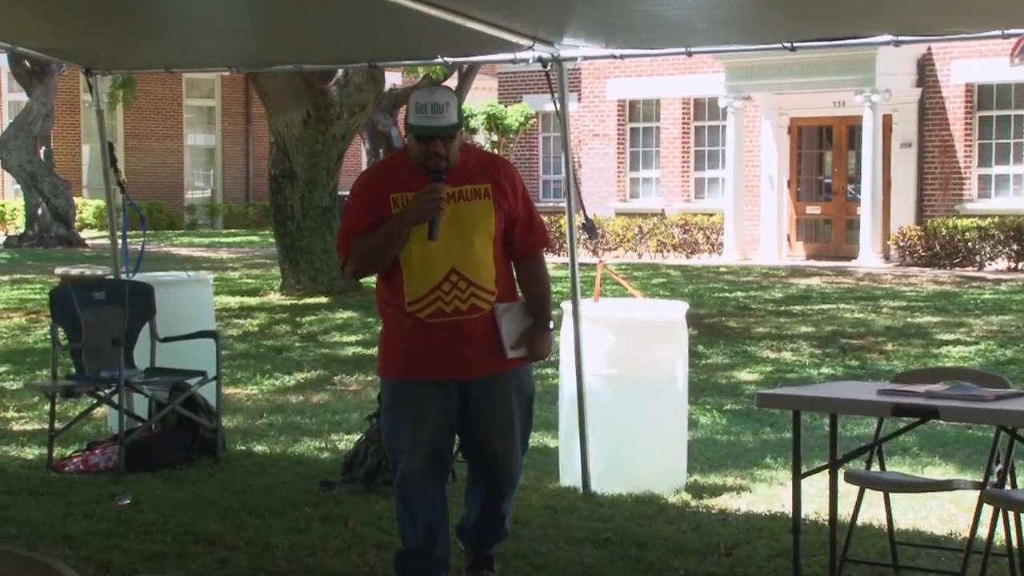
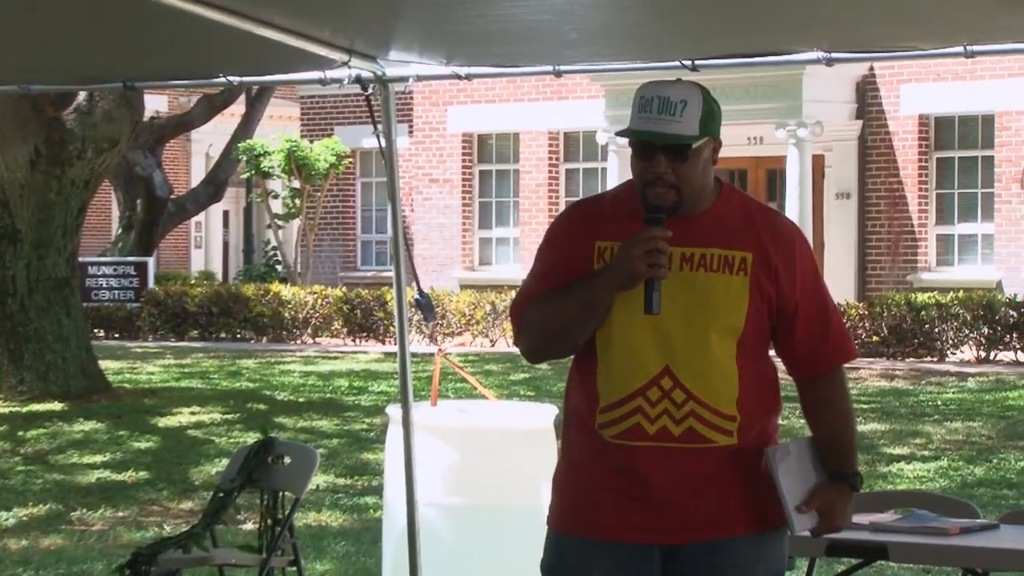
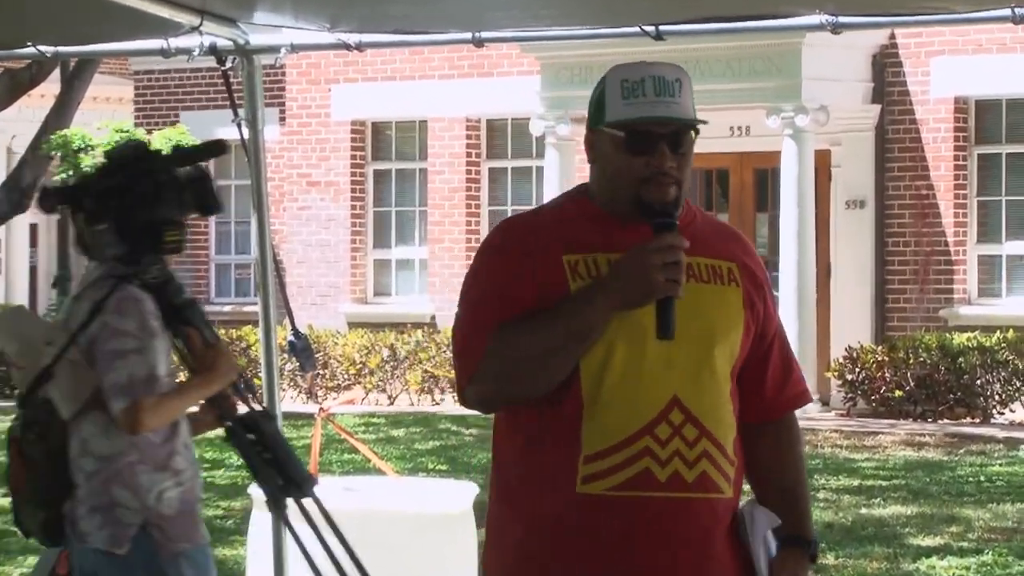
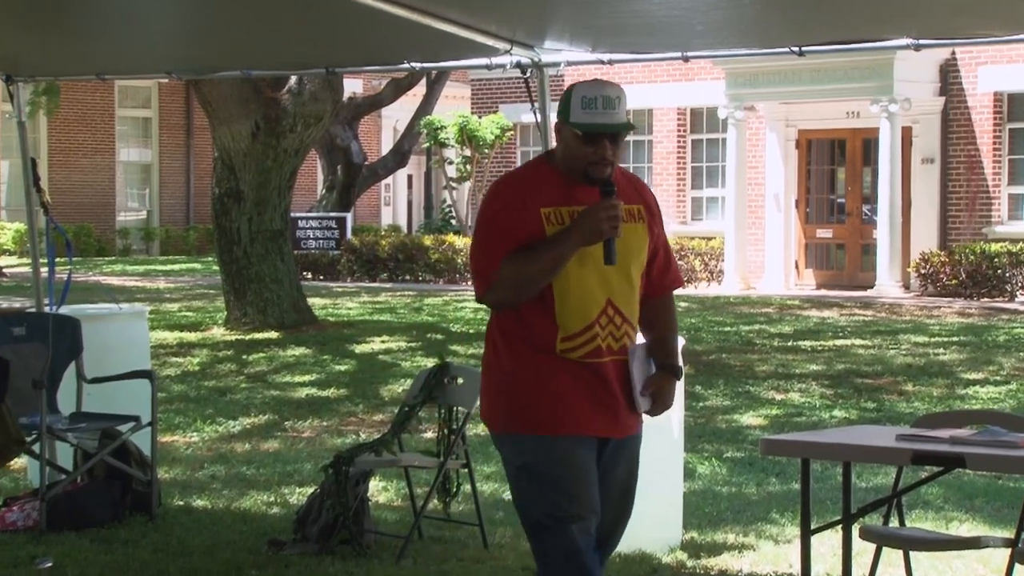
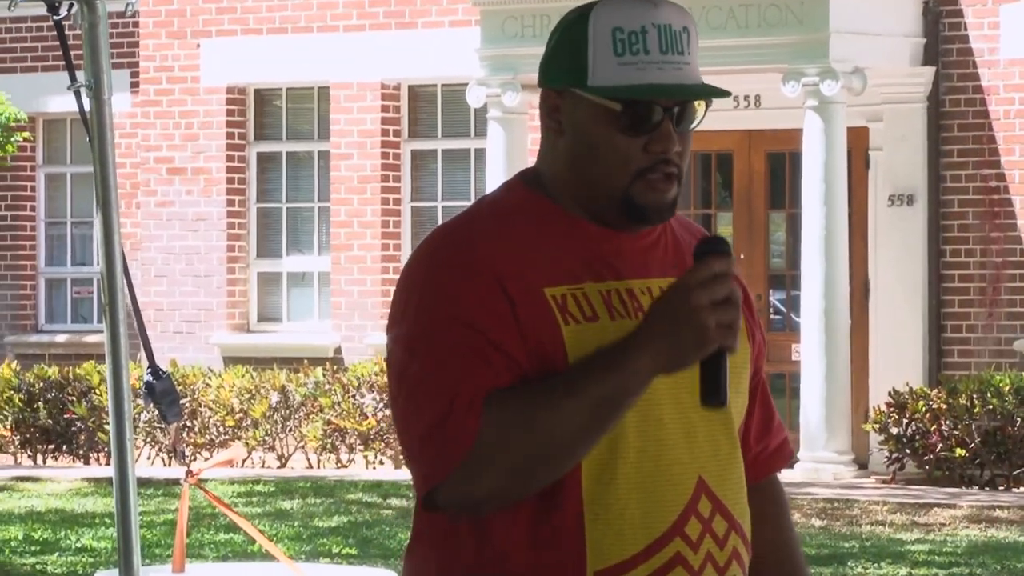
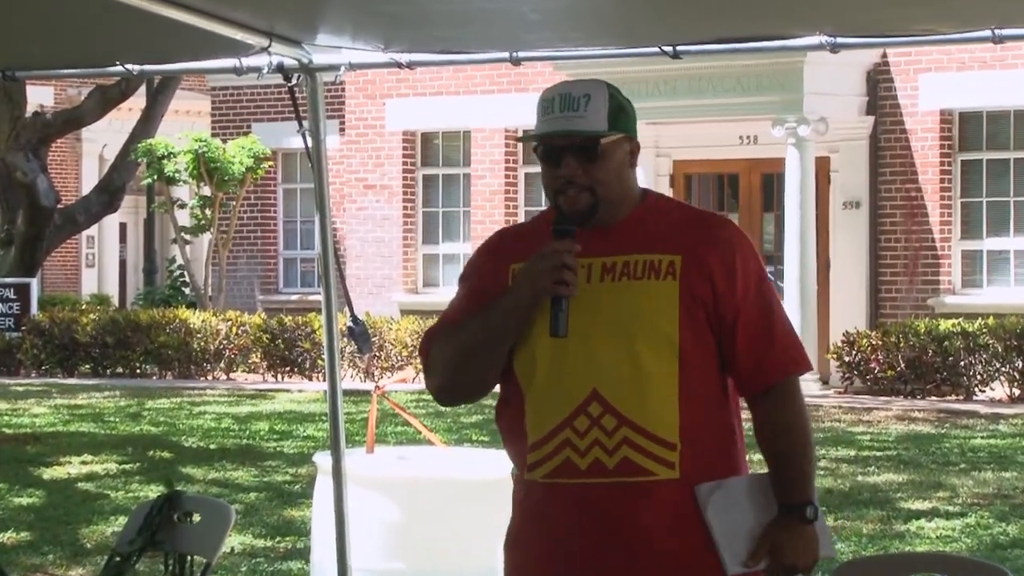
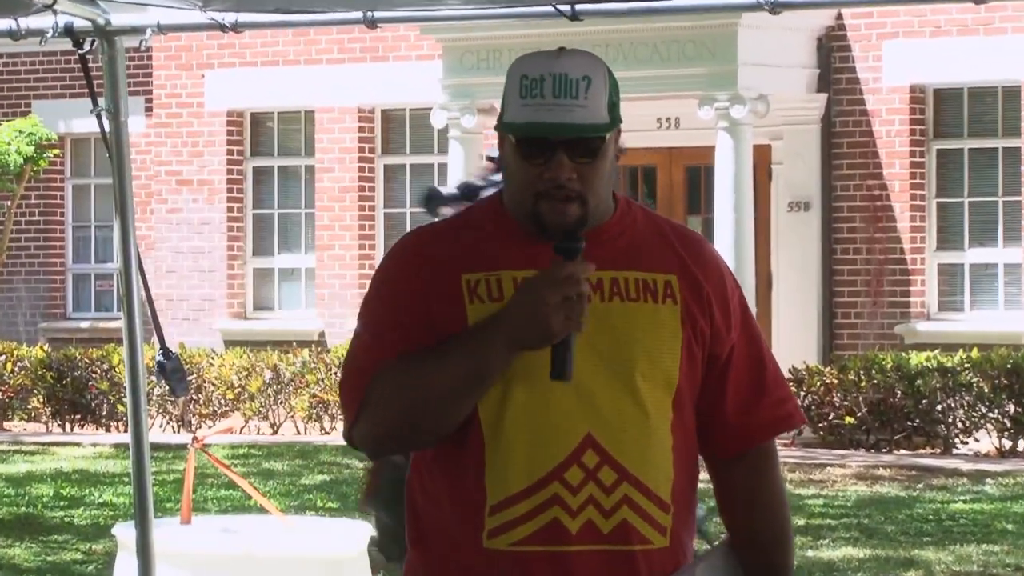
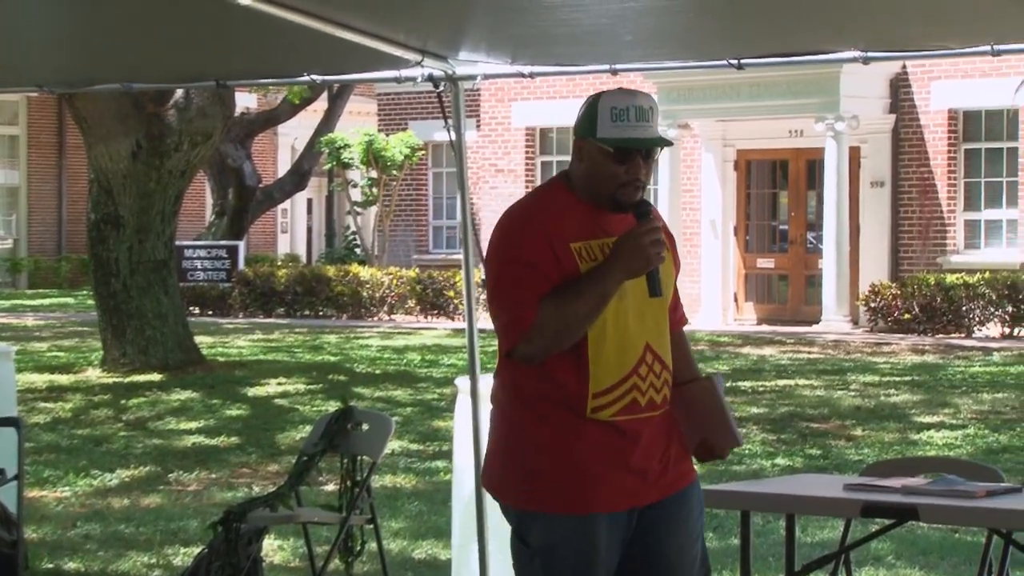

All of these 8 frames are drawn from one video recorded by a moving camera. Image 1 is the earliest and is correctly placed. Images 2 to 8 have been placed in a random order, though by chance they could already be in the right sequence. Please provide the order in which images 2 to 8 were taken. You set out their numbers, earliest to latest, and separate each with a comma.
4, 8, 2, 6, 3, 7, 5
